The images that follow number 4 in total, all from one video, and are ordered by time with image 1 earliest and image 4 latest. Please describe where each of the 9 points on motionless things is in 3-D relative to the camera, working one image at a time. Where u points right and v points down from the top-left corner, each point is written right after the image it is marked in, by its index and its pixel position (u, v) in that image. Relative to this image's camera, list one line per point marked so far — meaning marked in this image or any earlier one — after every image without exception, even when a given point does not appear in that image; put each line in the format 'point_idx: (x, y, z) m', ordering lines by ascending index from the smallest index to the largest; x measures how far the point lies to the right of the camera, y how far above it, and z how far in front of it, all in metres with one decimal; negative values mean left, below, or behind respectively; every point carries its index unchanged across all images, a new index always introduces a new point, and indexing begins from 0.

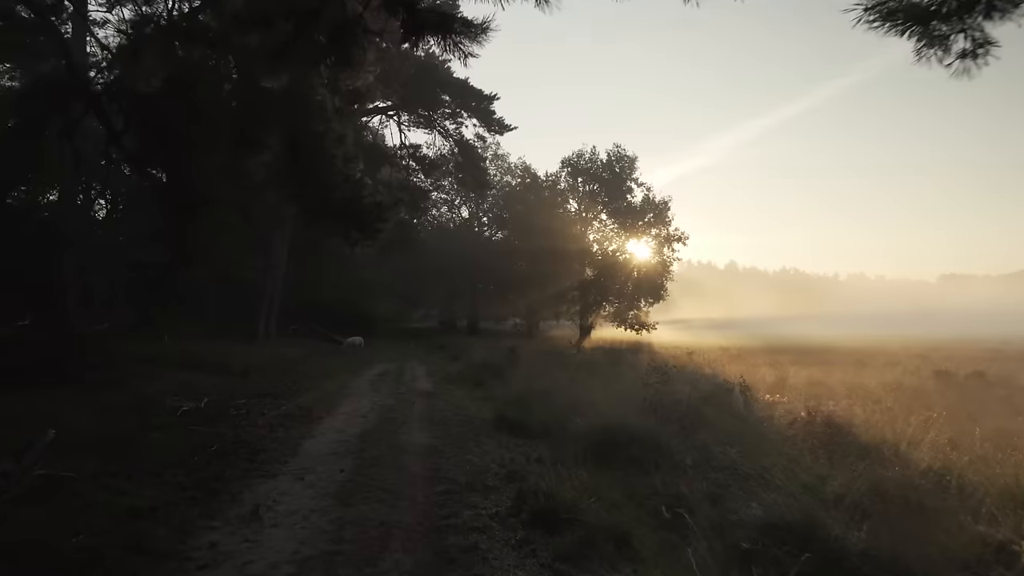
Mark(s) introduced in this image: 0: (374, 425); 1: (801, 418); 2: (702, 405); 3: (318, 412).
0: (-2.6, -2.6, +12.5) m
1: (+5.3, -2.4, +12.0) m
2: (+3.6, -2.2, +12.3) m
3: (-4.3, -2.6, +14.1) m
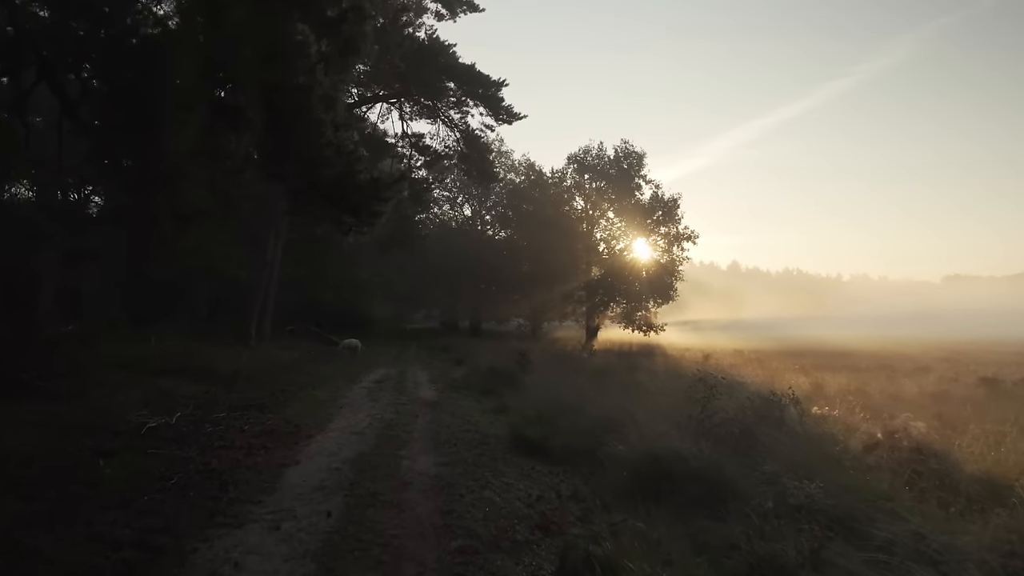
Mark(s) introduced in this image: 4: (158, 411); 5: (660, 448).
0: (-2.3, -2.6, +10.7) m
1: (+5.7, -2.4, +10.2) m
2: (+3.9, -2.2, +10.5) m
3: (-3.9, -2.6, +12.2) m
4: (-6.7, -2.4, +12.4) m
5: (+2.0, -2.1, +8.7) m
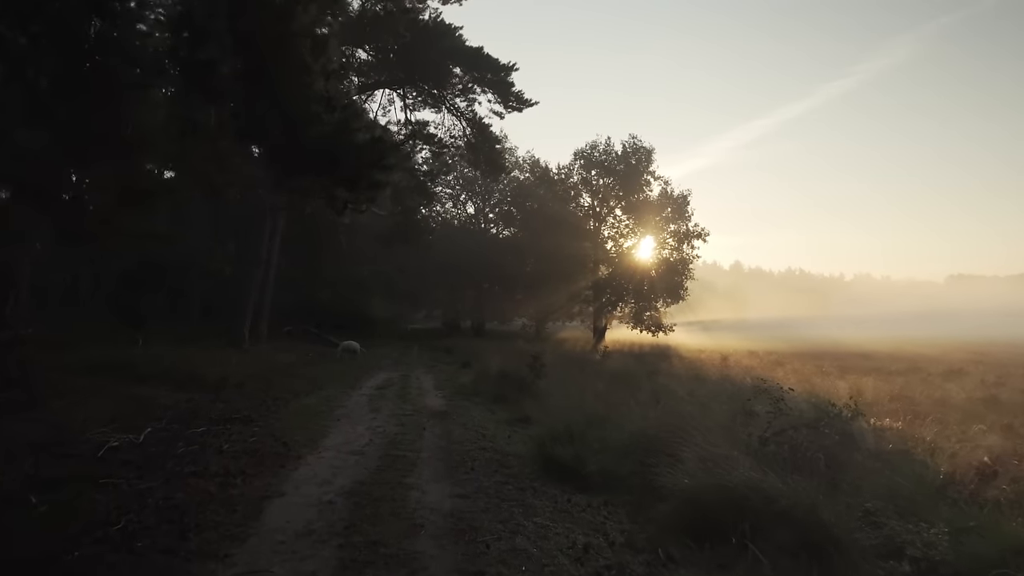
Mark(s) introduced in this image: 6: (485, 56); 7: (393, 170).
0: (-1.9, -2.5, +8.9) m
1: (+6.1, -2.3, +8.4) m
2: (+4.3, -2.1, +8.7) m
3: (-3.5, -2.5, +10.5) m
4: (-6.4, -2.3, +10.7) m
5: (+2.3, -2.0, +6.9) m
6: (-0.8, +7.1, +19.7) m
7: (-1.8, +1.8, +10.3) m
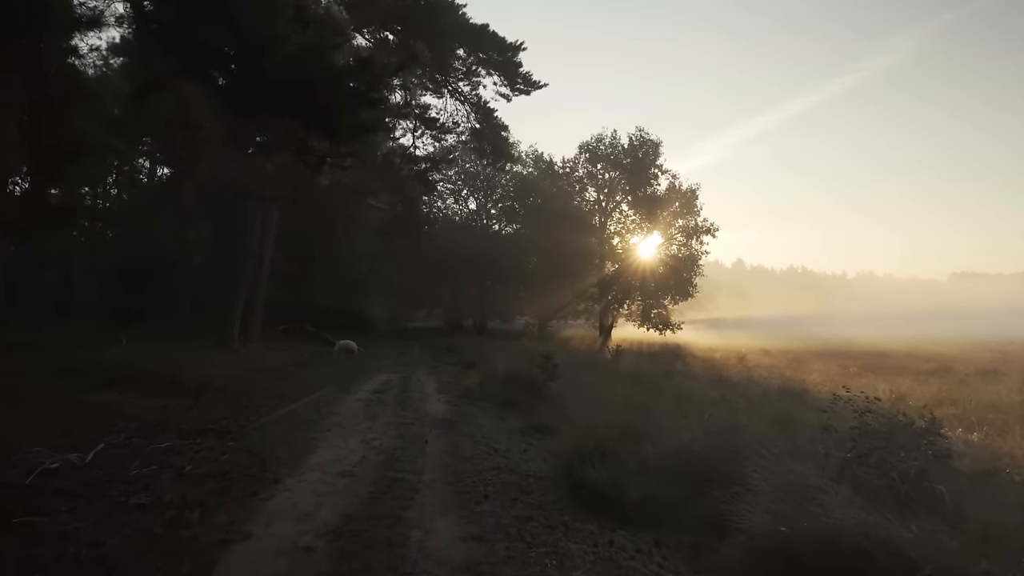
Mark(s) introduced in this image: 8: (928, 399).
0: (-1.6, -2.4, +7.3) m
1: (+6.3, -2.2, +6.8) m
2: (+4.6, -2.0, +7.0) m
3: (-3.3, -2.4, +8.8) m
4: (-6.1, -2.2, +9.0) m
5: (+2.6, -1.9, +5.2) m
6: (-0.5, +7.3, +18.0) m
7: (-1.6, +1.9, +8.6) m
8: (+10.9, -2.9, +16.8) m
